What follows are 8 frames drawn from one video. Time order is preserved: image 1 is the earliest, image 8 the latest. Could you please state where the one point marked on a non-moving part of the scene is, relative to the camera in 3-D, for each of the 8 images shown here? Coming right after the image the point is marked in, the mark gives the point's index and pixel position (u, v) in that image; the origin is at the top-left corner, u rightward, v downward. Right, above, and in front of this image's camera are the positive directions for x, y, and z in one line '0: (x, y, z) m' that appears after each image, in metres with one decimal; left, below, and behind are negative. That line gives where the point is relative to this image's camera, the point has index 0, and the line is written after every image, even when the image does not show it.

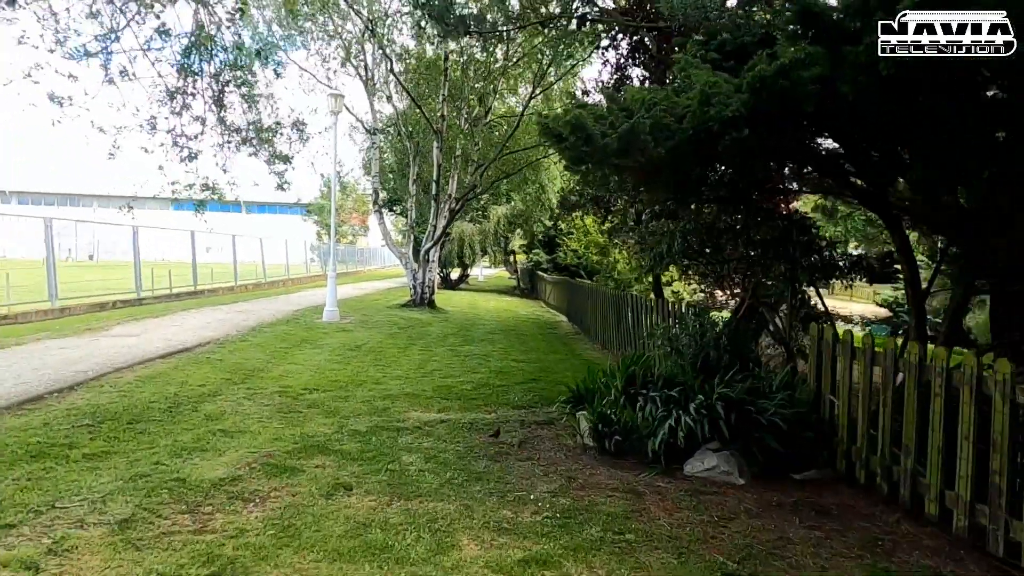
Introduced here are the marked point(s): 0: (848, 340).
0: (+2.2, -0.3, +4.3) m
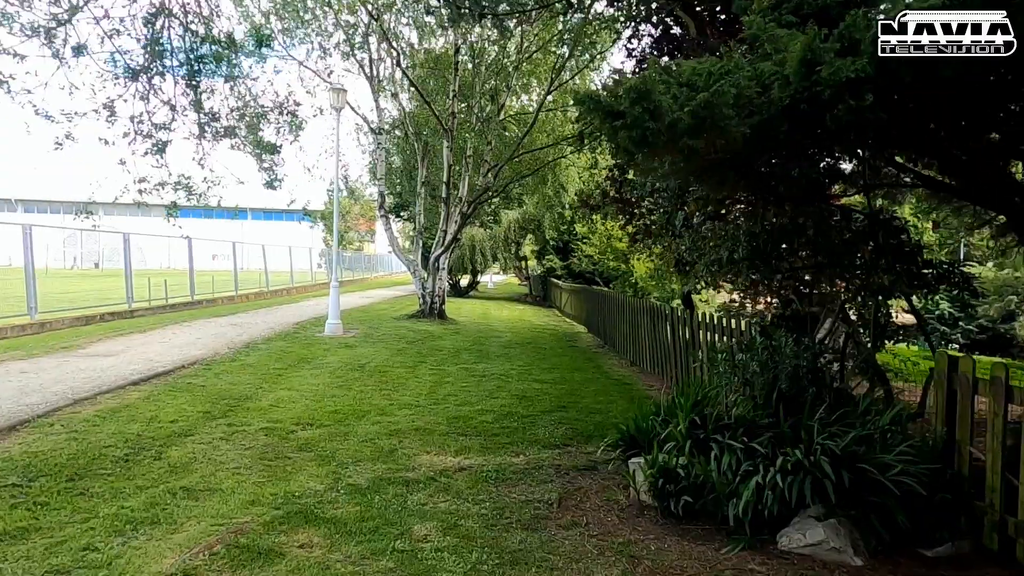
0: (+2.4, -0.4, +3.2) m
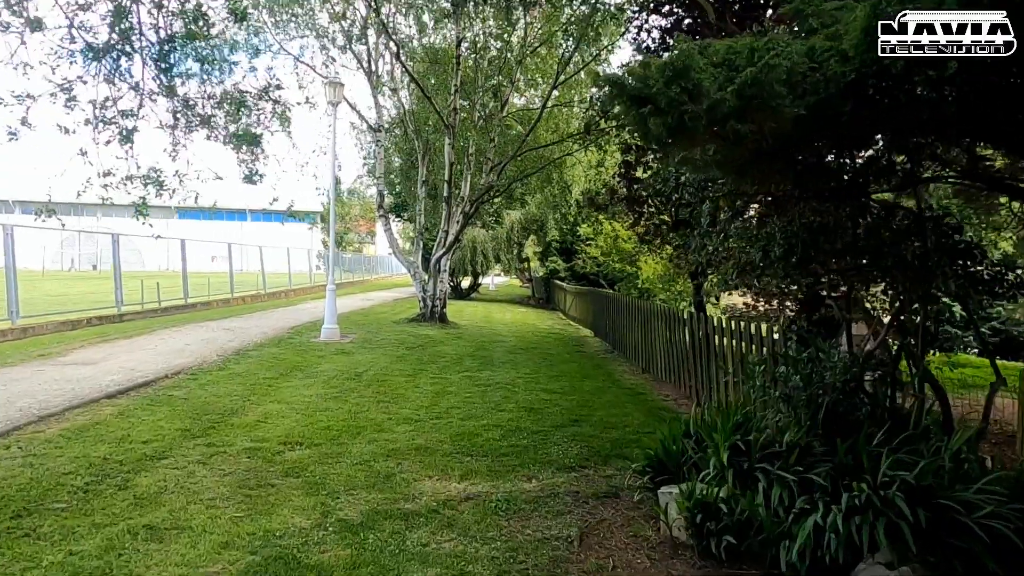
0: (+2.5, -0.5, +2.7) m
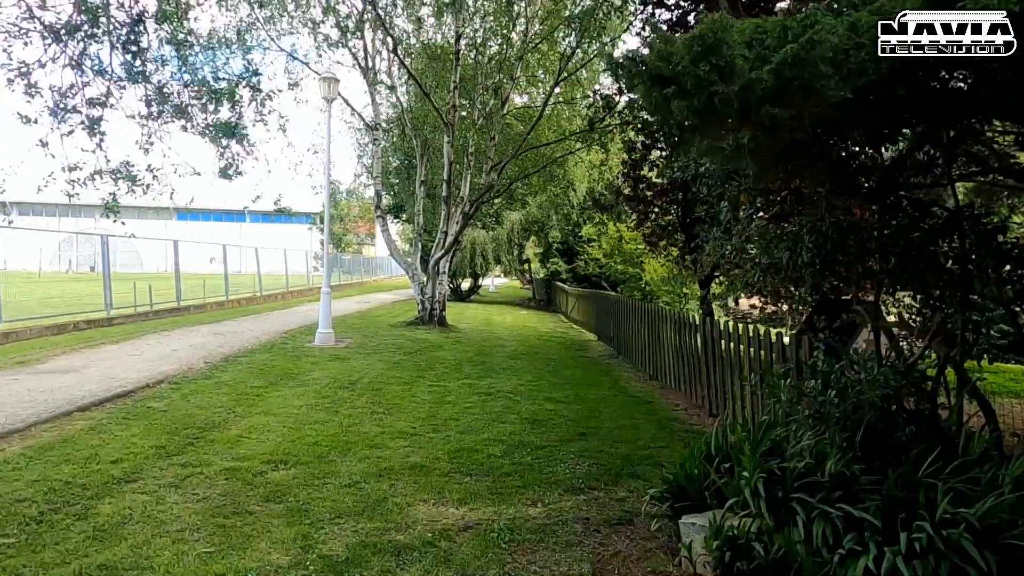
0: (+2.5, -0.5, +2.3) m
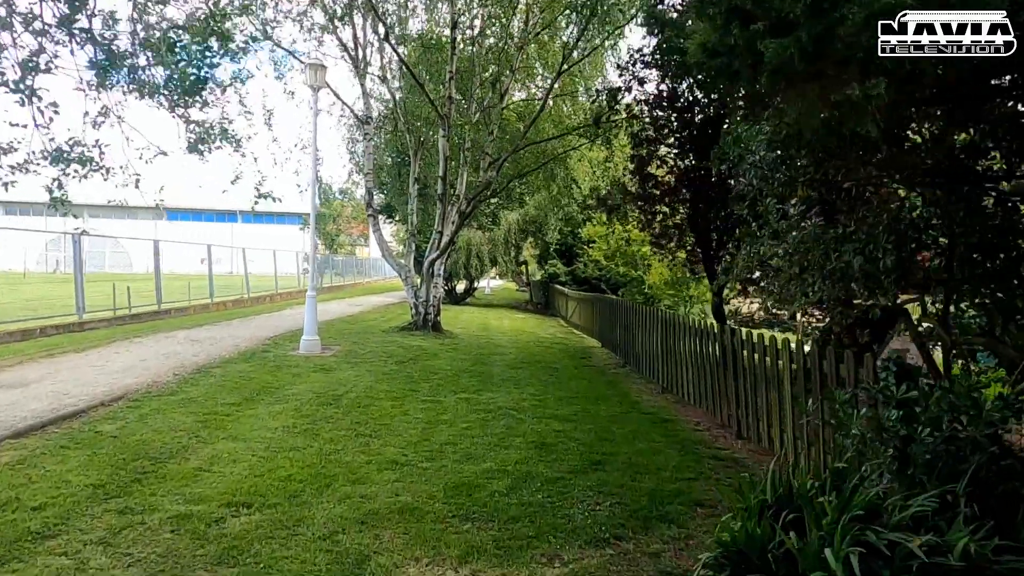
0: (+2.6, -0.5, +1.6) m
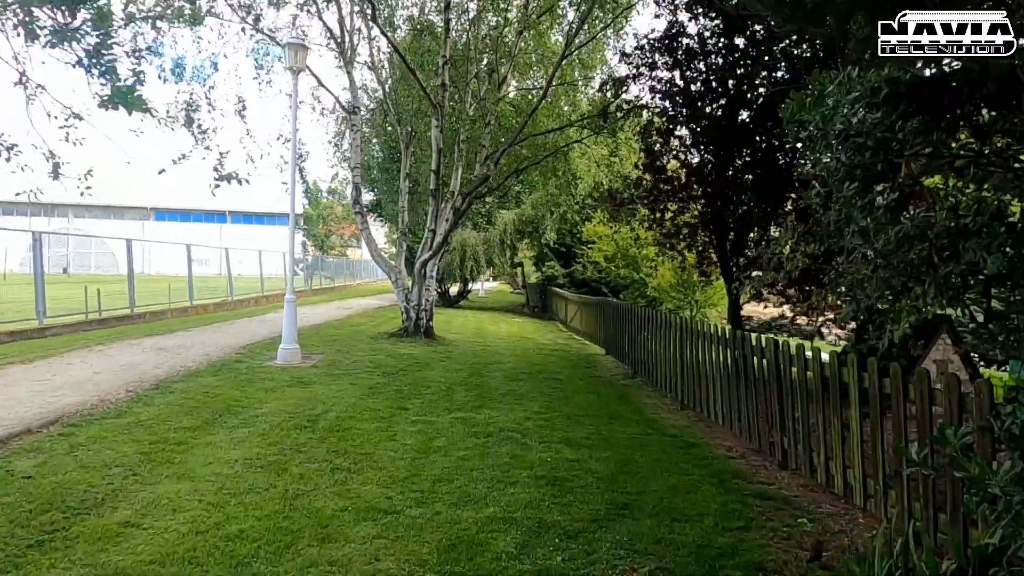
0: (+2.7, -0.6, +0.7) m
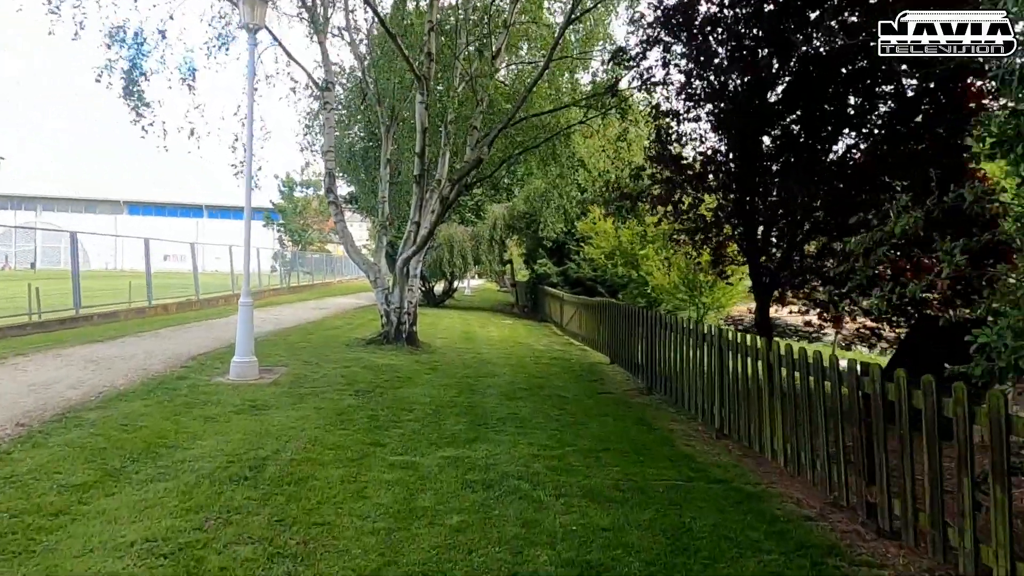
0: (+2.9, -0.6, -0.6) m
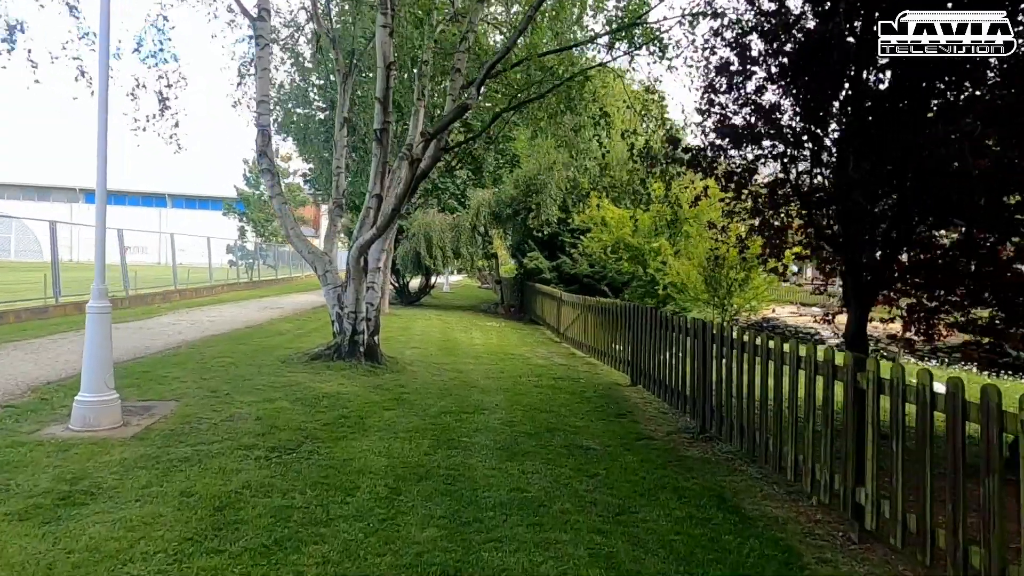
0: (+3.2, -0.7, -3.1) m
